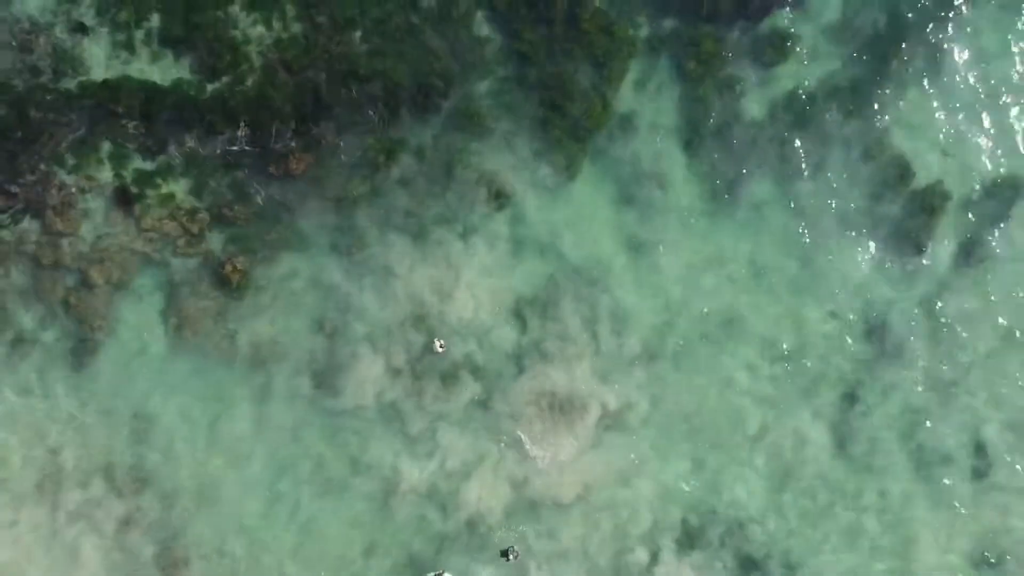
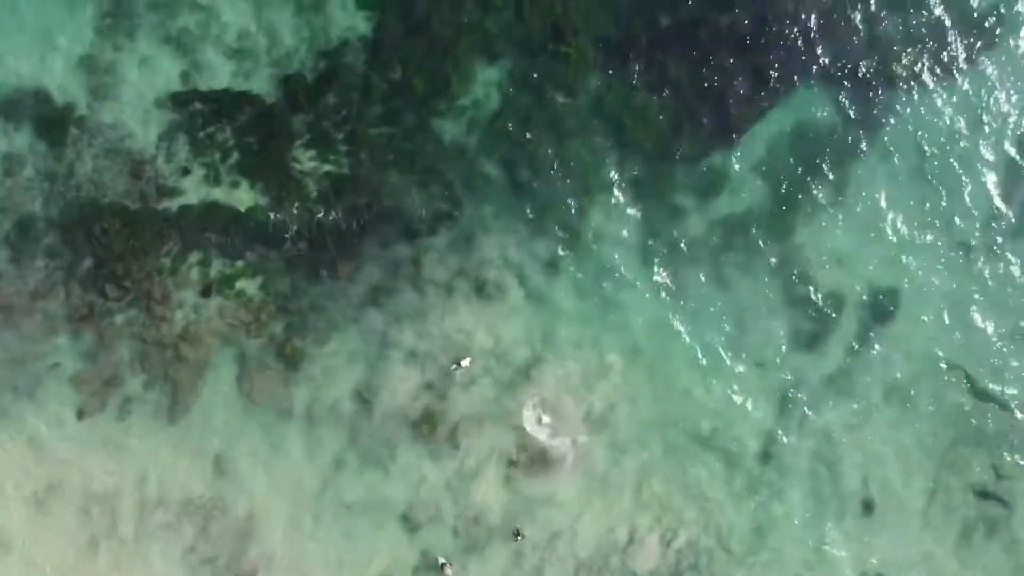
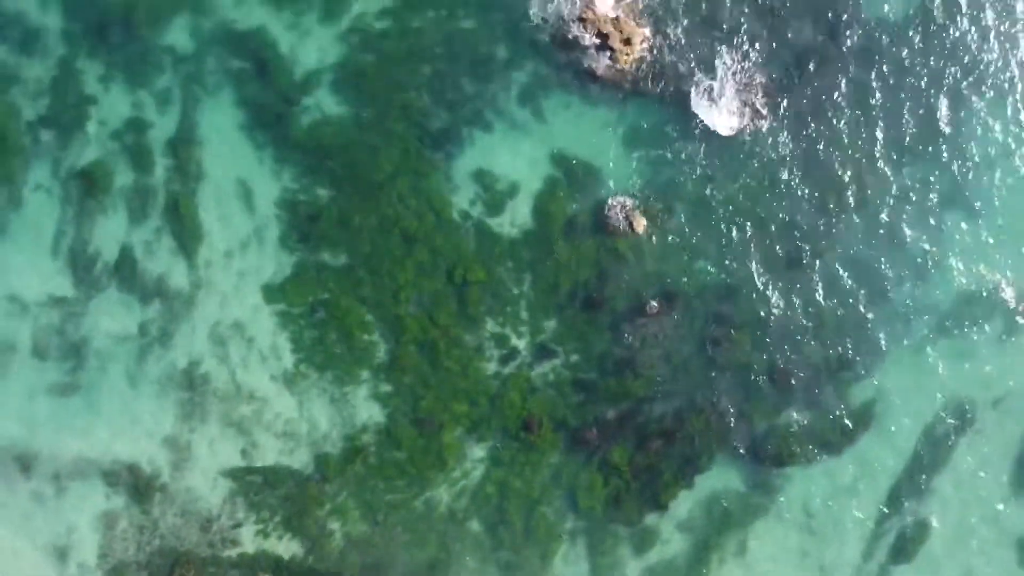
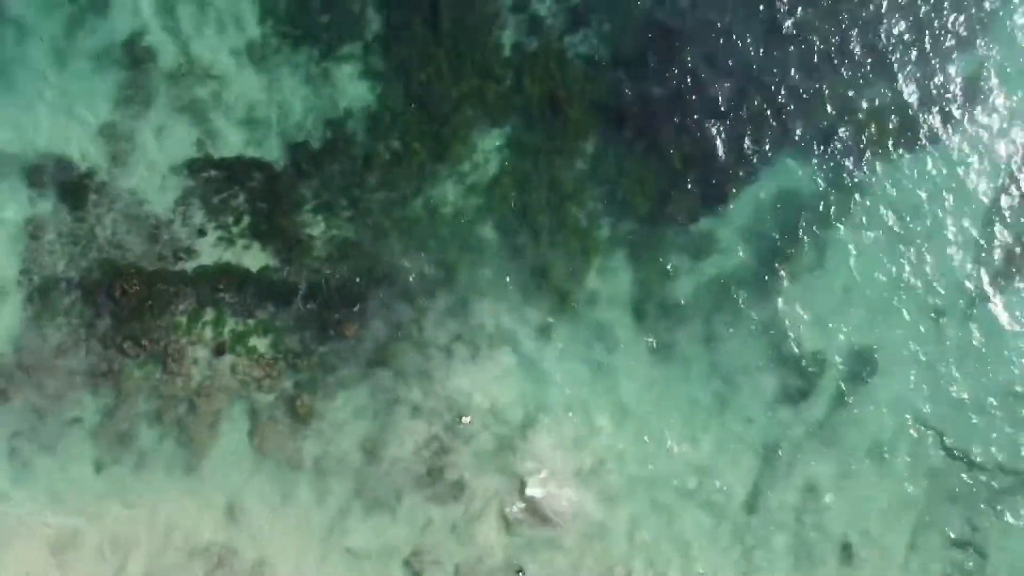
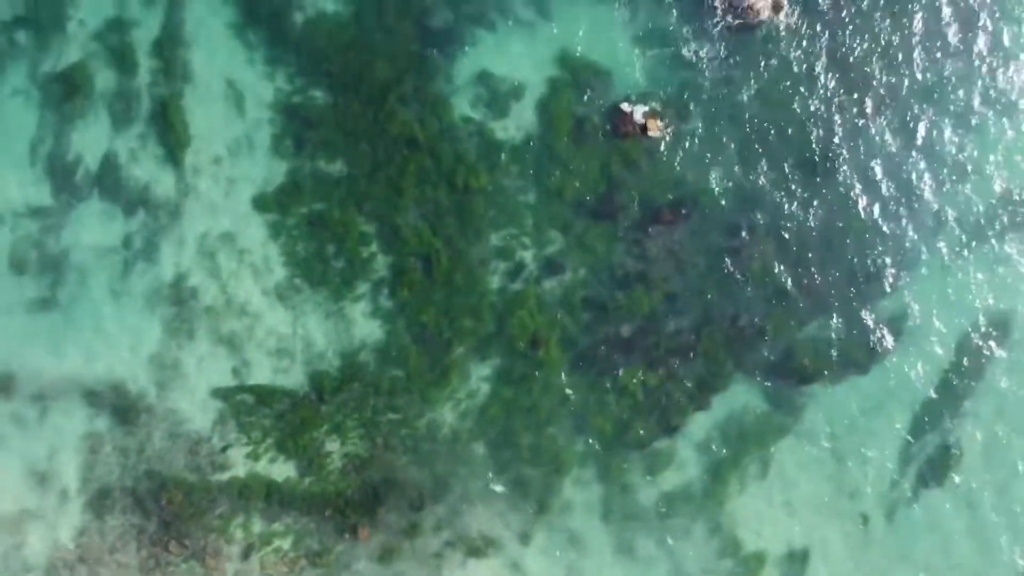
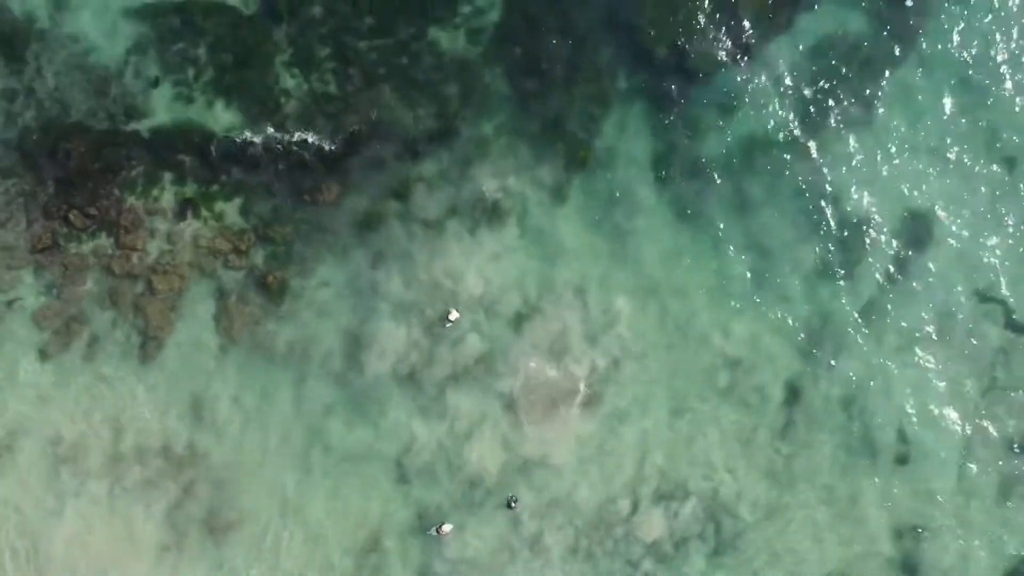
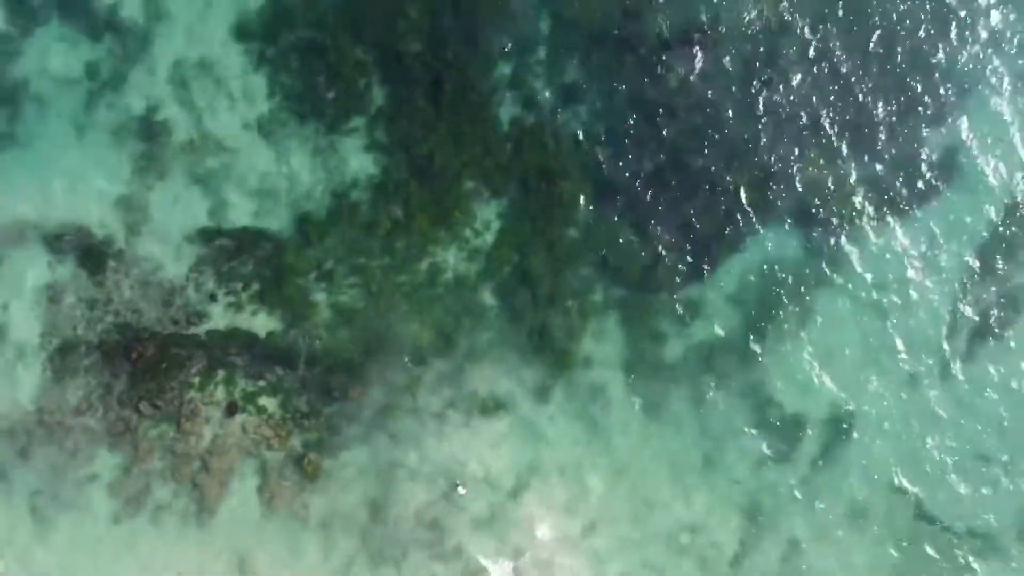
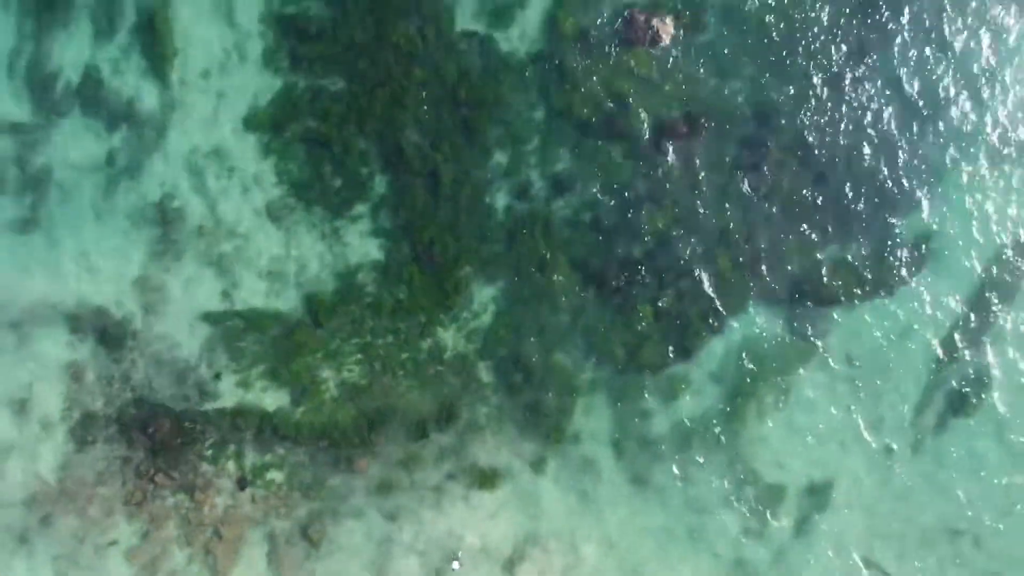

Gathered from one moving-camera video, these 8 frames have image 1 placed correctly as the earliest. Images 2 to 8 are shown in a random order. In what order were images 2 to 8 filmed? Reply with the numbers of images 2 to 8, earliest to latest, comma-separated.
6, 2, 4, 7, 8, 5, 3
